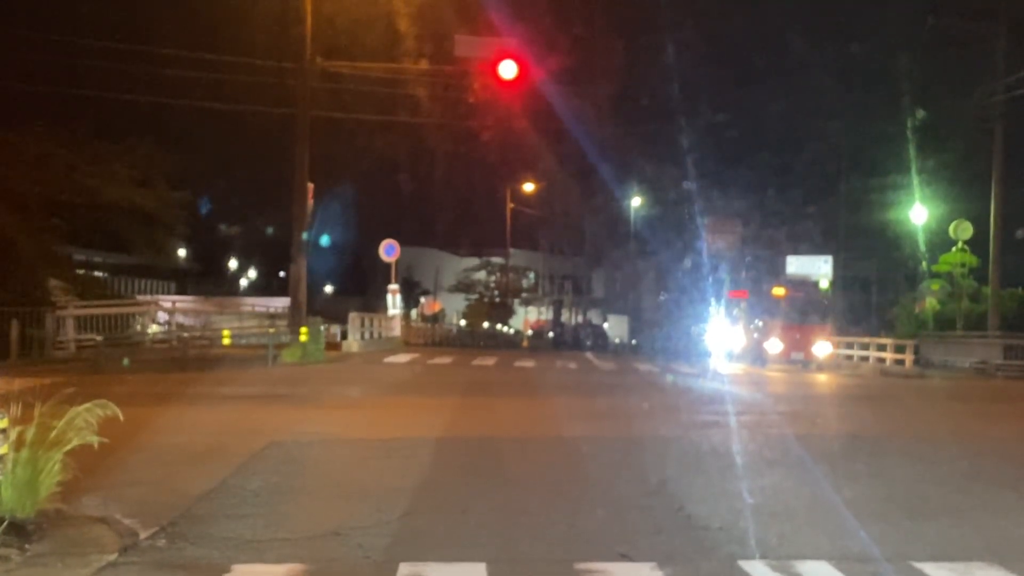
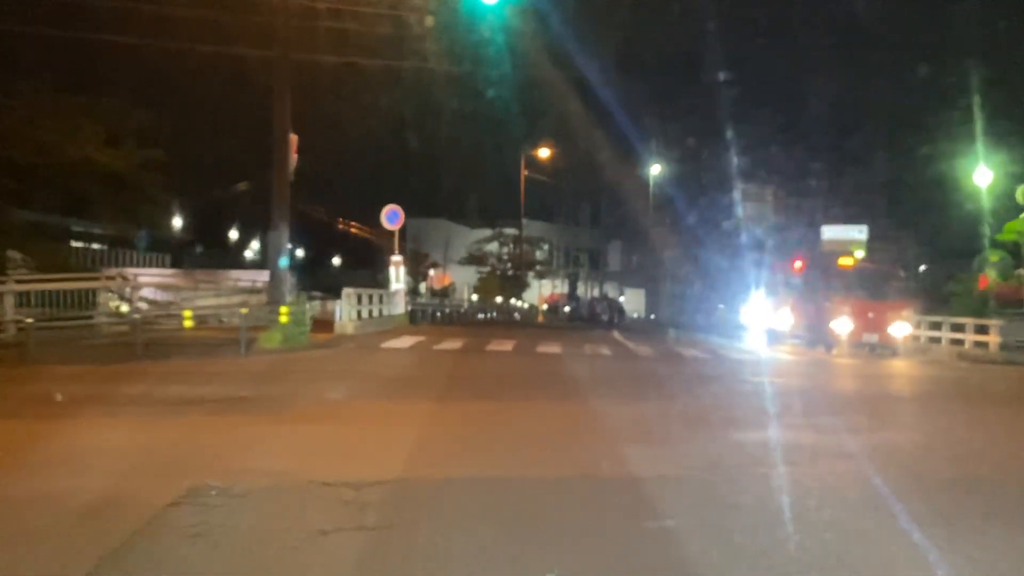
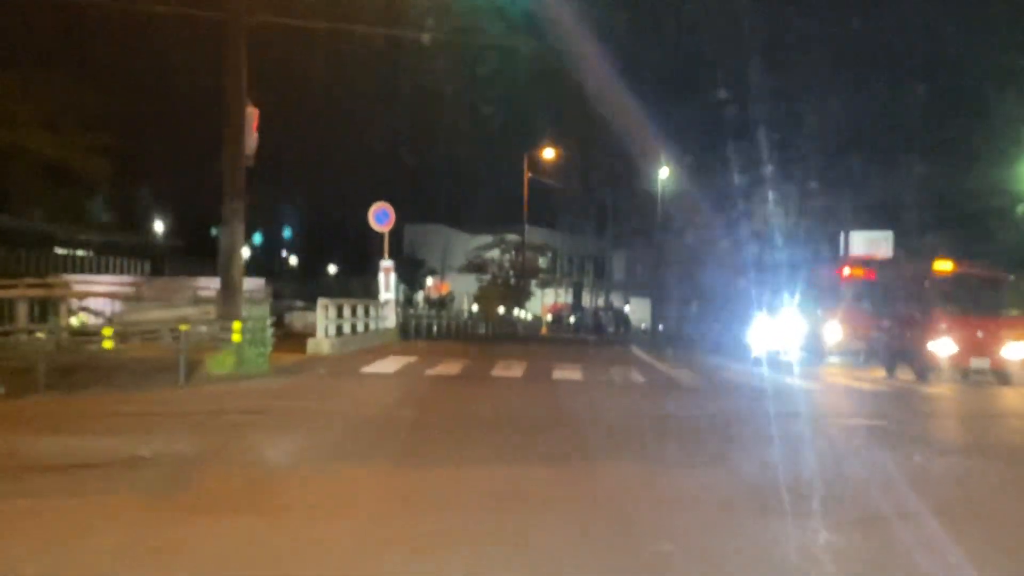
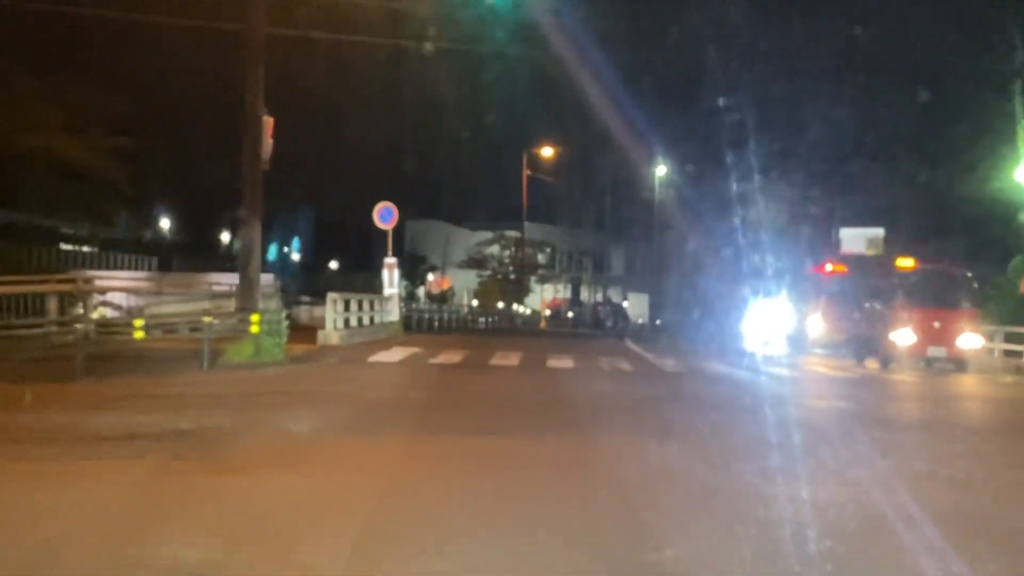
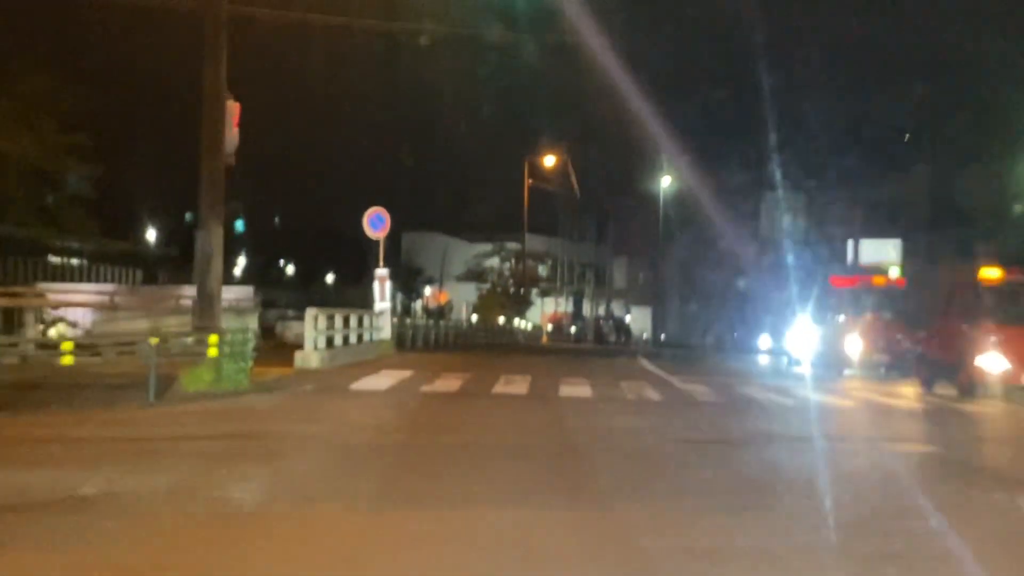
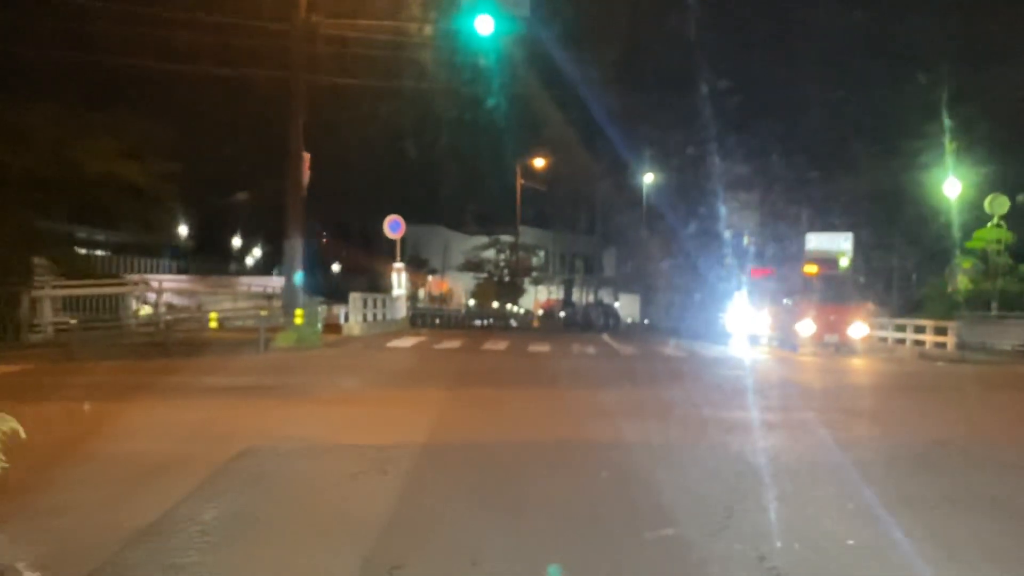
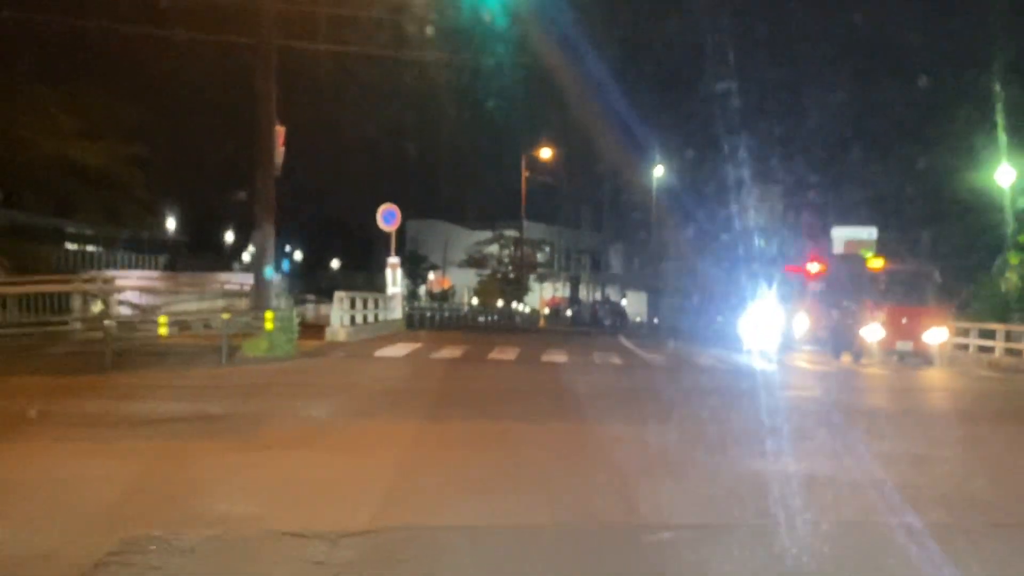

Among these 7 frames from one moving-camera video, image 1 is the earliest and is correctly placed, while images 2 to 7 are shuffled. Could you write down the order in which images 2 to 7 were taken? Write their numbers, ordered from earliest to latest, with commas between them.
6, 2, 7, 4, 3, 5
